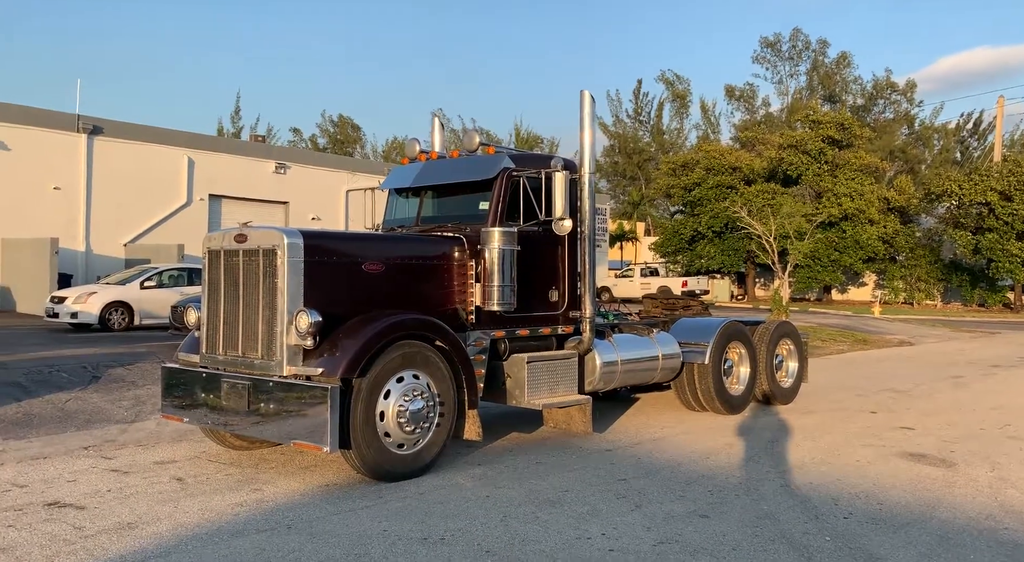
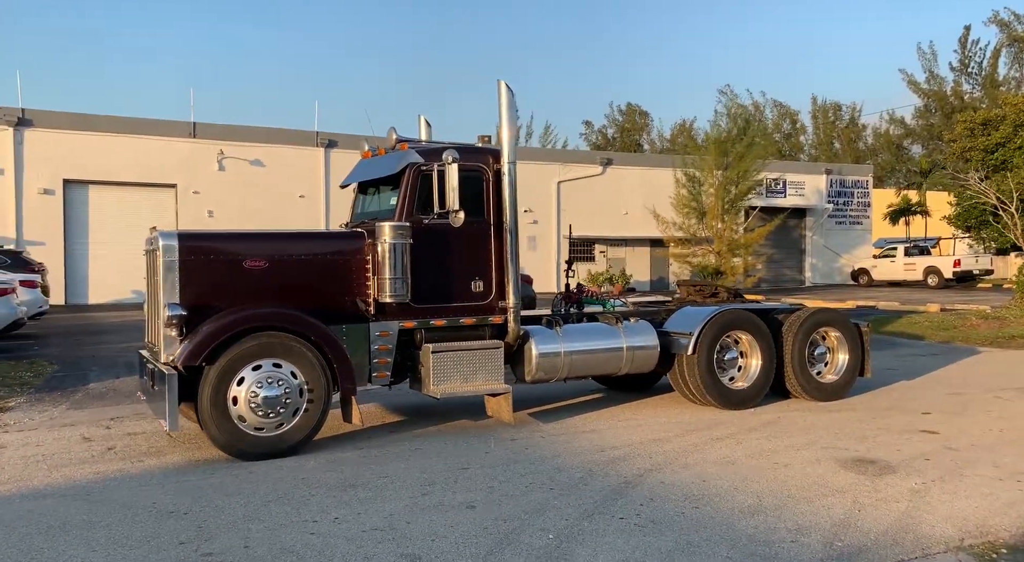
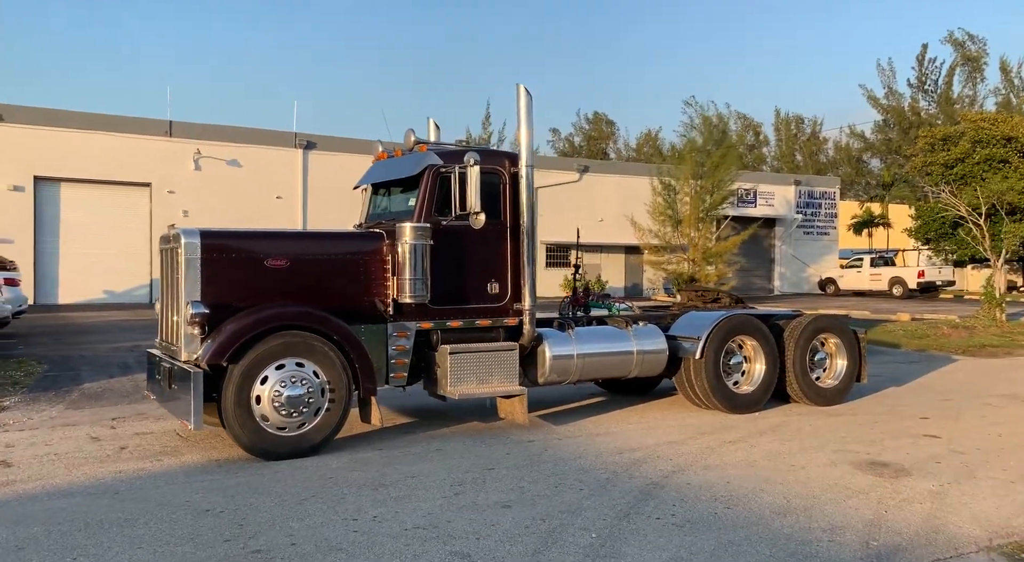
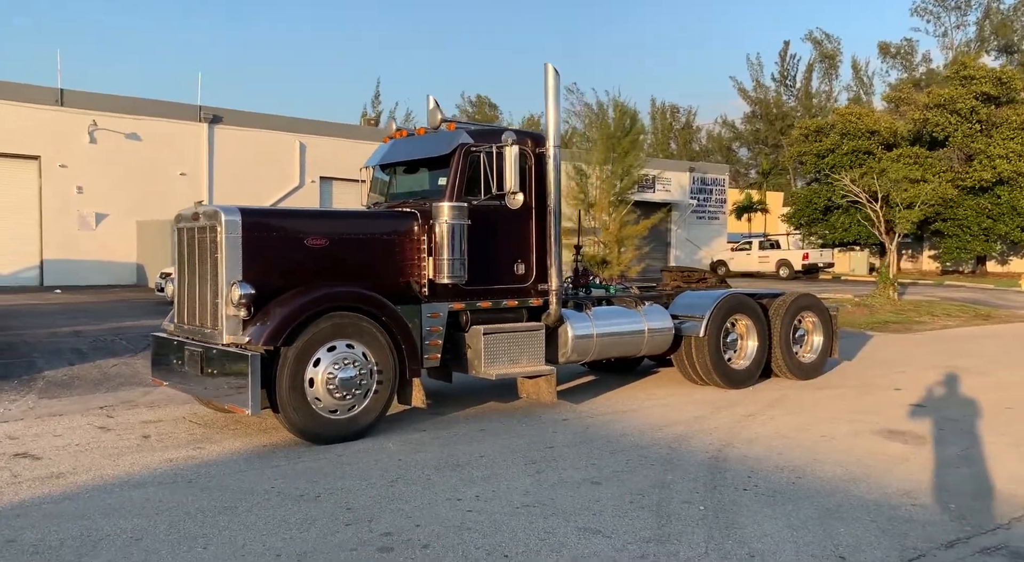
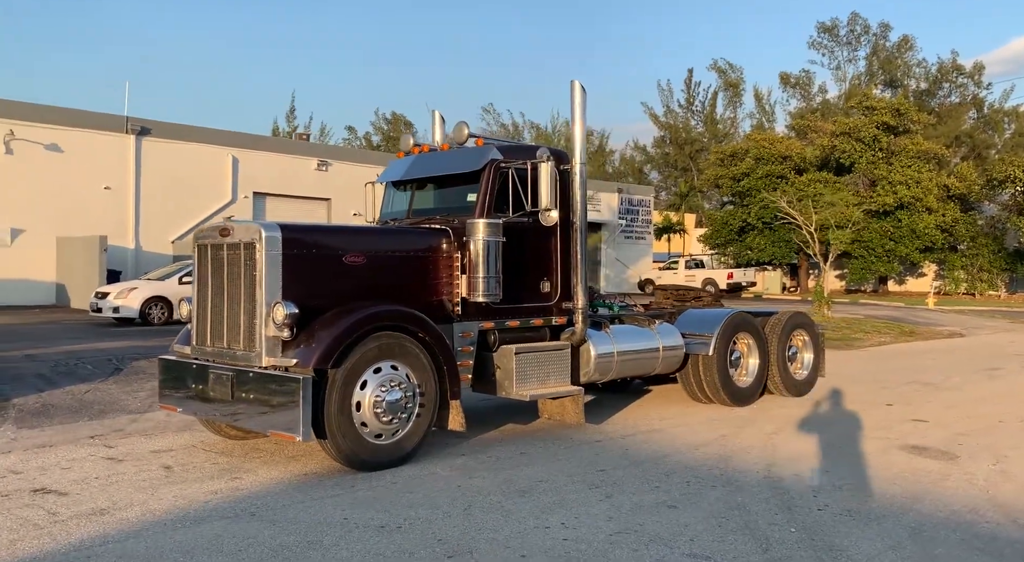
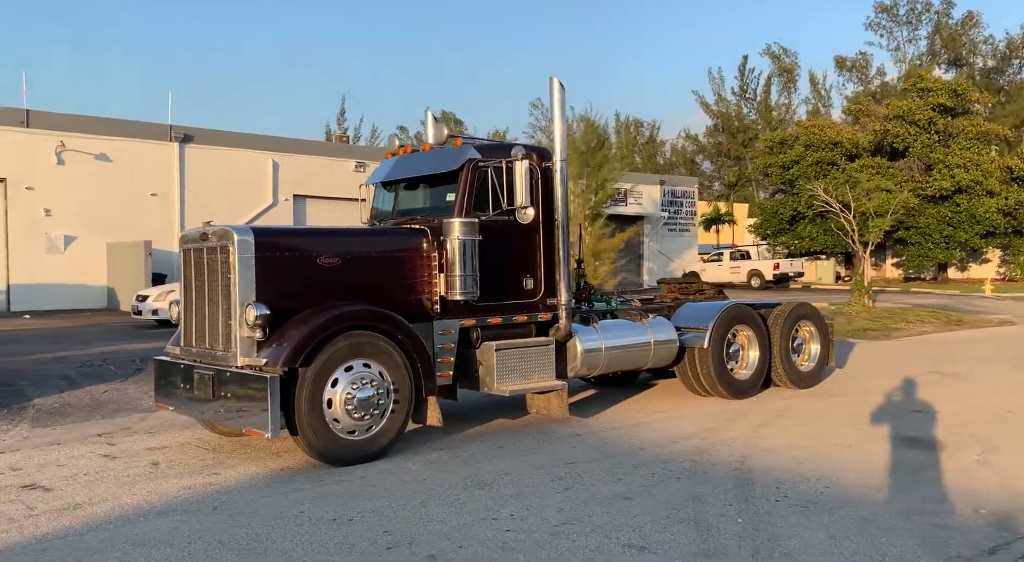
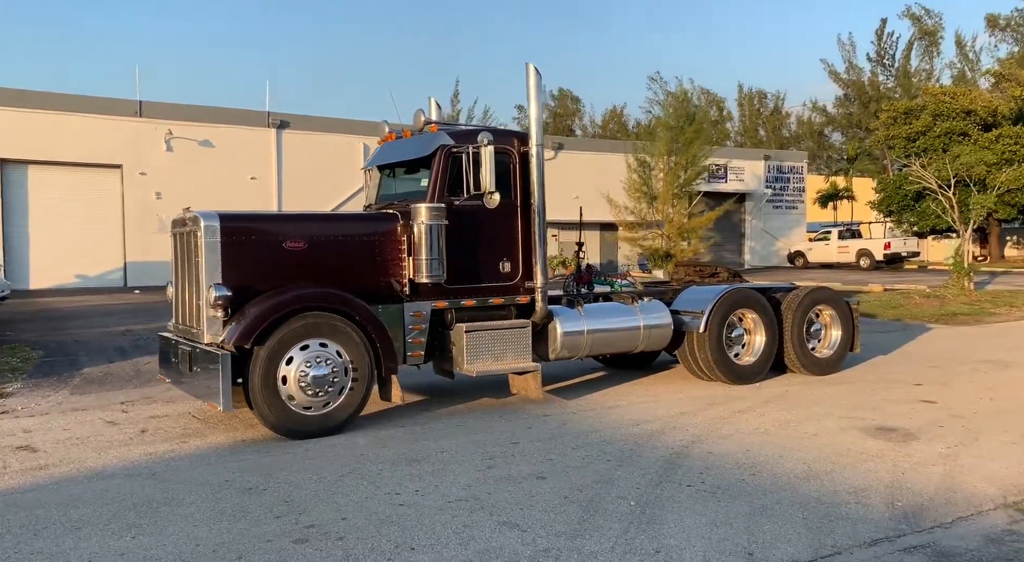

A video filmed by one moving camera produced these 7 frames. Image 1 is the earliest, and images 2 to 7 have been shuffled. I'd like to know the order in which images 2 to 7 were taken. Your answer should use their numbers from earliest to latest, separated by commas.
5, 6, 4, 7, 3, 2
